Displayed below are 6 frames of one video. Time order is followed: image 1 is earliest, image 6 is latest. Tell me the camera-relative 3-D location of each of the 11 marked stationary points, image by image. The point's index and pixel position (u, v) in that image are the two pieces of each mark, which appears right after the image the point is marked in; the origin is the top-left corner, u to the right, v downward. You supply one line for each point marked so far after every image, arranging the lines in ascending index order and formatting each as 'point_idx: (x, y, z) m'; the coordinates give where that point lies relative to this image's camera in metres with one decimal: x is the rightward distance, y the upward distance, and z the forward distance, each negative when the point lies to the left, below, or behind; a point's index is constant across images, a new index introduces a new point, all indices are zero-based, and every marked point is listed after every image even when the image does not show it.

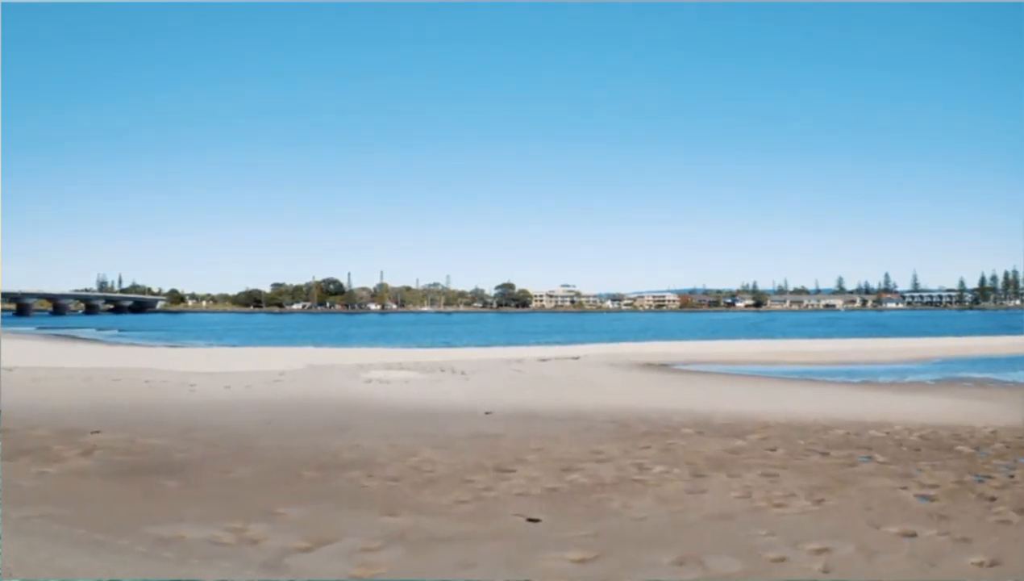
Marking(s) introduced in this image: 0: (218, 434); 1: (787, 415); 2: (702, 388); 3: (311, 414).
0: (-2.9, -1.4, +7.9) m
1: (+3.3, -1.5, +9.5) m
2: (+2.9, -1.5, +12.3) m
3: (-2.3, -1.4, +9.0) m
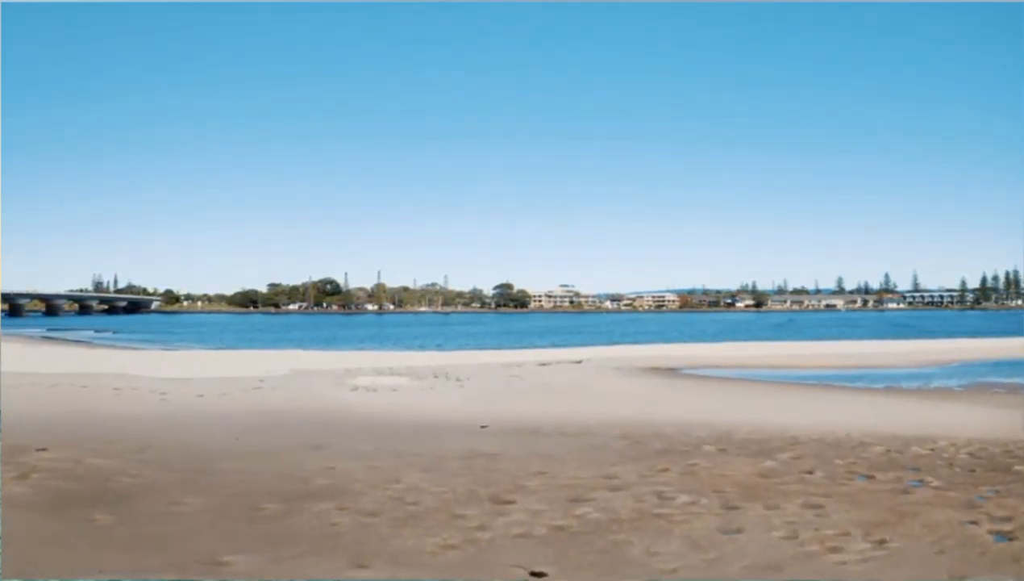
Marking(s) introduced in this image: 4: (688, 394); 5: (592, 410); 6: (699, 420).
0: (-2.9, -1.4, +7.0) m
1: (+3.2, -1.5, +8.6) m
2: (+2.9, -1.5, +11.4) m
3: (-2.3, -1.4, +8.1) m
4: (+2.5, -1.5, +11.4) m
5: (+0.9, -1.4, +9.2) m
6: (+2.0, -1.4, +8.6) m
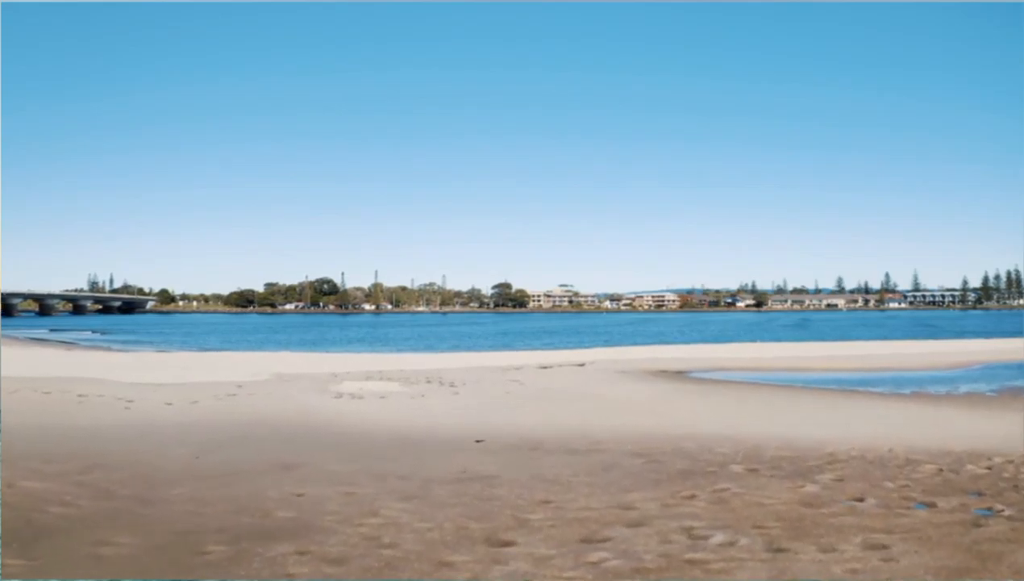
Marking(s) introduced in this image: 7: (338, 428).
0: (-2.9, -1.4, +6.0) m
1: (+3.2, -1.4, +7.7) m
2: (+2.9, -1.5, +10.5) m
3: (-2.3, -1.4, +7.2) m
4: (+2.5, -1.5, +10.5) m
5: (+0.9, -1.3, +8.3) m
6: (+2.0, -1.4, +7.7) m
7: (-1.7, -1.4, +7.9) m
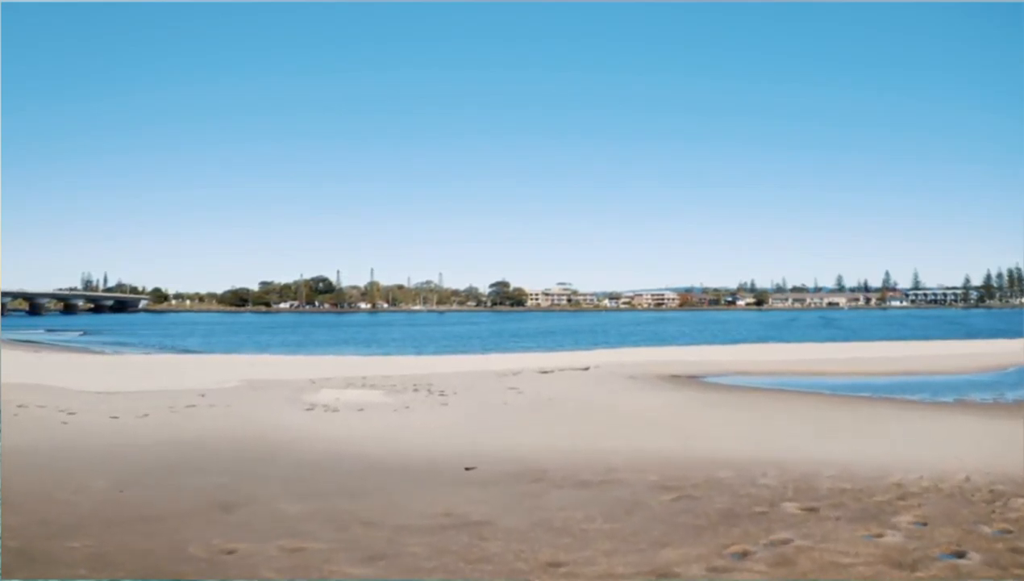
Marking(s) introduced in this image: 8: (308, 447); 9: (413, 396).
0: (-2.9, -1.4, +4.8) m
1: (+3.2, -1.4, +6.4) m
2: (+2.9, -1.4, +9.2) m
3: (-2.3, -1.3, +5.9) m
4: (+2.5, -1.4, +9.2) m
5: (+0.9, -1.3, +7.0) m
6: (+2.0, -1.3, +6.4) m
7: (-1.8, -1.3, +6.6) m
8: (-1.7, -1.3, +6.8) m
9: (-1.2, -1.3, +9.5) m
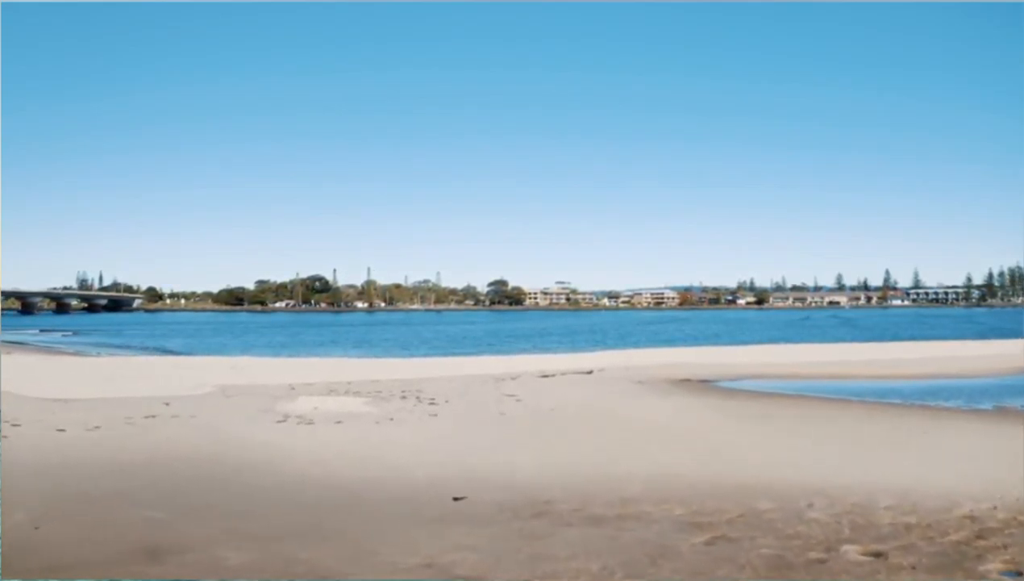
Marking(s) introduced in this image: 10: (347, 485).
0: (-3.0, -1.4, +3.8) m
1: (+3.2, -1.4, +5.5) m
2: (+2.8, -1.4, +8.3) m
3: (-2.3, -1.3, +4.9) m
4: (+2.4, -1.4, +8.3) m
5: (+0.9, -1.3, +6.1) m
6: (+2.0, -1.3, +5.5) m
7: (-1.8, -1.3, +5.7) m
8: (-1.8, -1.3, +5.8) m
9: (-1.2, -1.2, +8.6) m
10: (-1.1, -1.3, +5.5) m
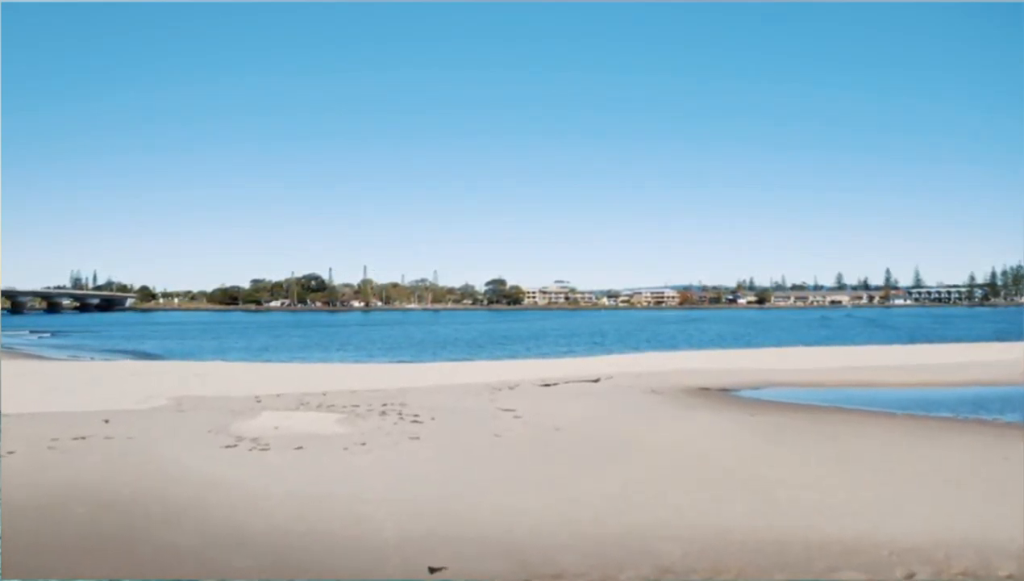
0: (-3.0, -1.3, +2.5) m
1: (+3.2, -1.4, +4.2) m
2: (+2.8, -1.4, +7.0) m
3: (-2.3, -1.3, +3.7) m
4: (+2.4, -1.4, +7.0) m
5: (+0.9, -1.3, +4.8) m
6: (+1.9, -1.3, +4.2) m
7: (-1.8, -1.3, +4.4) m
8: (-1.8, -1.3, +4.5) m
9: (-1.2, -1.2, +7.3) m
10: (-1.1, -1.3, +4.2) m
